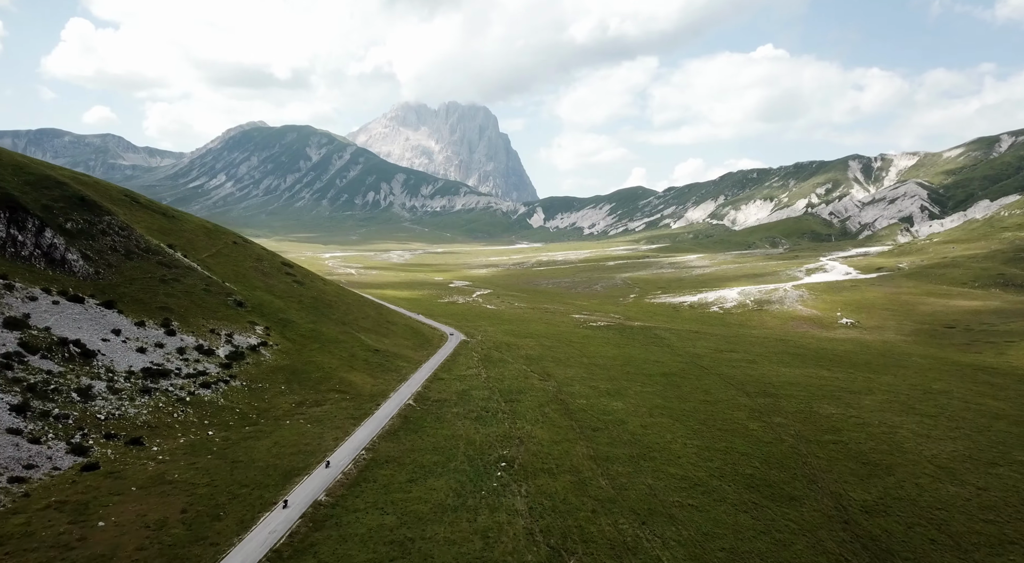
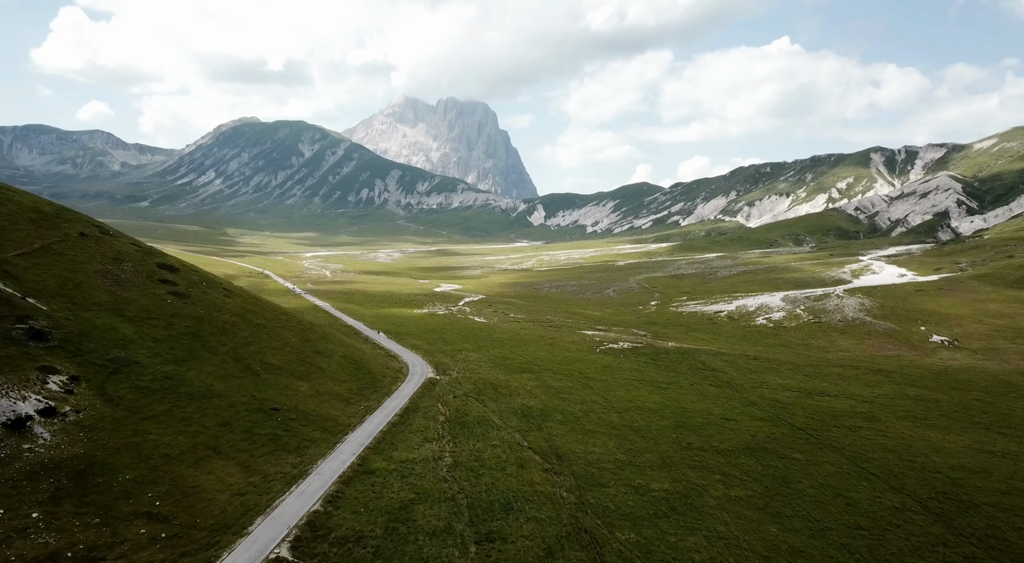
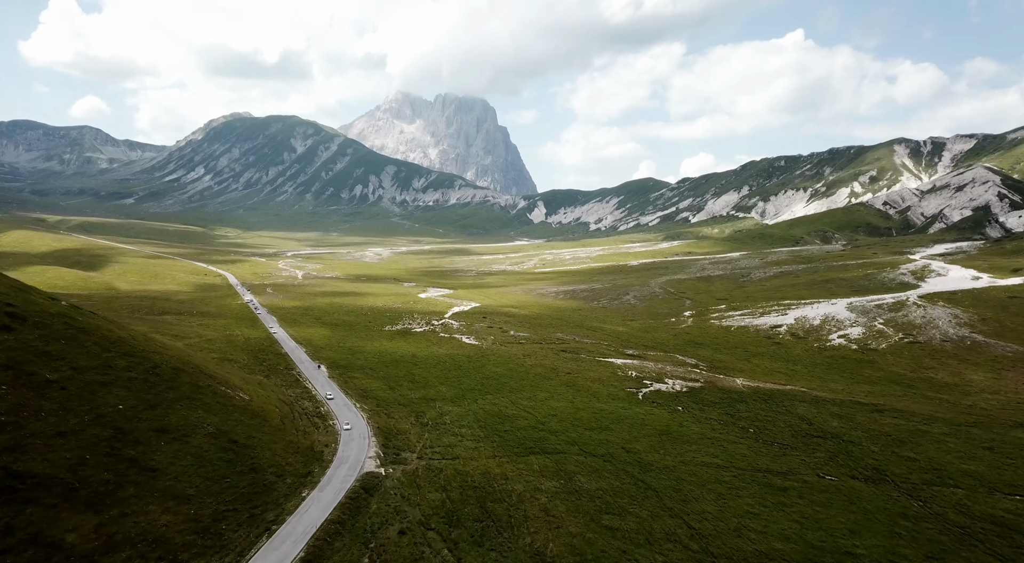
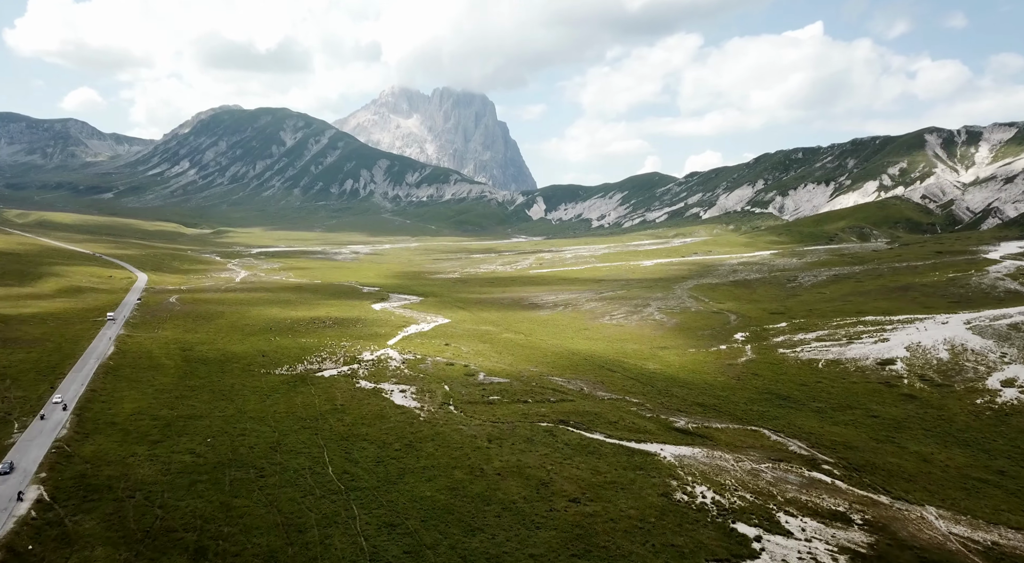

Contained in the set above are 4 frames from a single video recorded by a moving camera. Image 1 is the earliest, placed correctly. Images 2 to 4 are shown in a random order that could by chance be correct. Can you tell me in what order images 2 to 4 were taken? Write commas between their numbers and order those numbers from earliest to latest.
2, 3, 4
